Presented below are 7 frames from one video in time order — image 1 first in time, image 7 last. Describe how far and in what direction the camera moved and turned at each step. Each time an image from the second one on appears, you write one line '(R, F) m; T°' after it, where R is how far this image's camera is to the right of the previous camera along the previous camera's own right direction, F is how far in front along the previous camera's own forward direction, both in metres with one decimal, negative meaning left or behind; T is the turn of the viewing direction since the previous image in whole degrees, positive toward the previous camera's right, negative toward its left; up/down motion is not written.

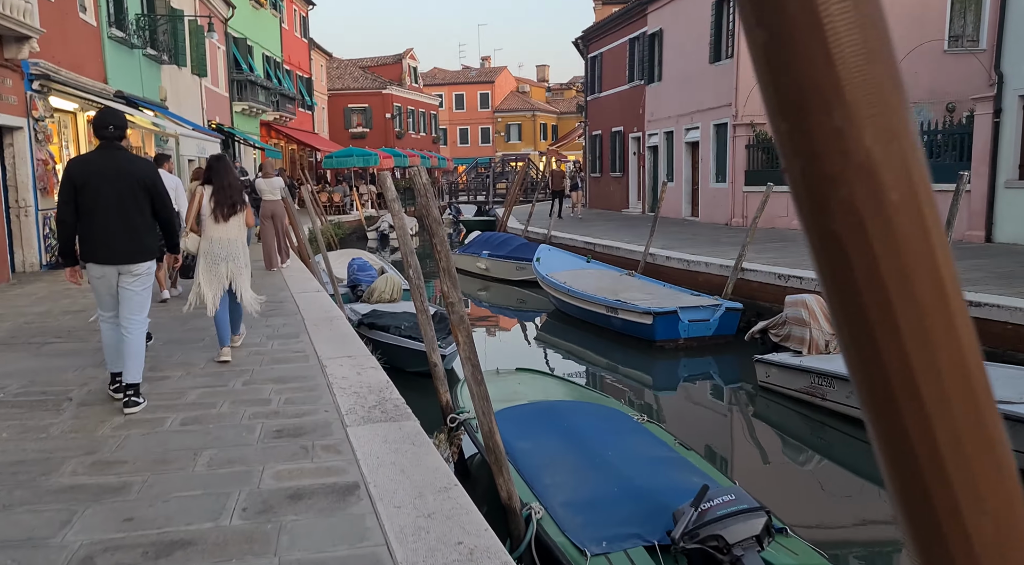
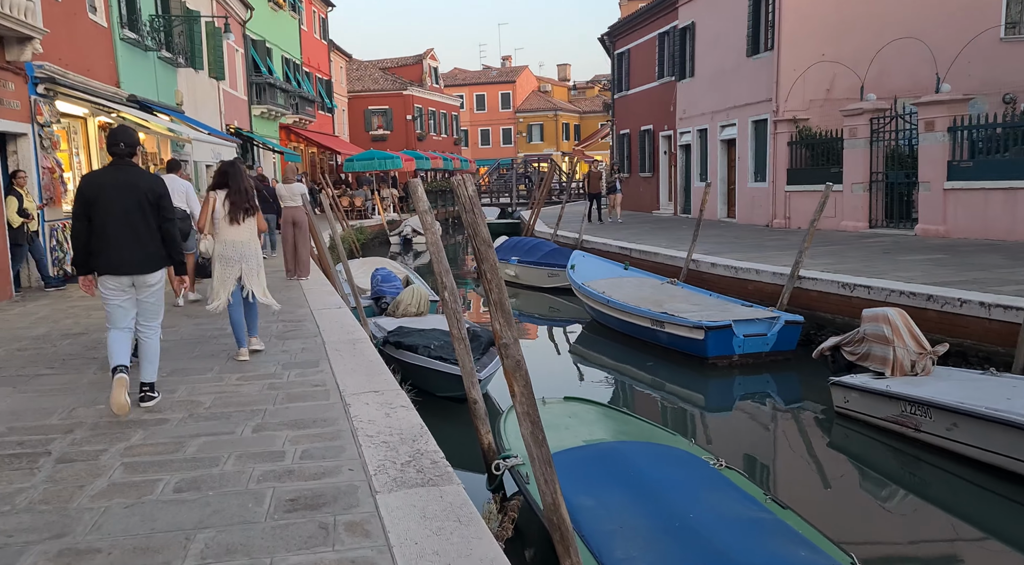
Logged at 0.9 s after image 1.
(-0.2, +0.8) m; -2°
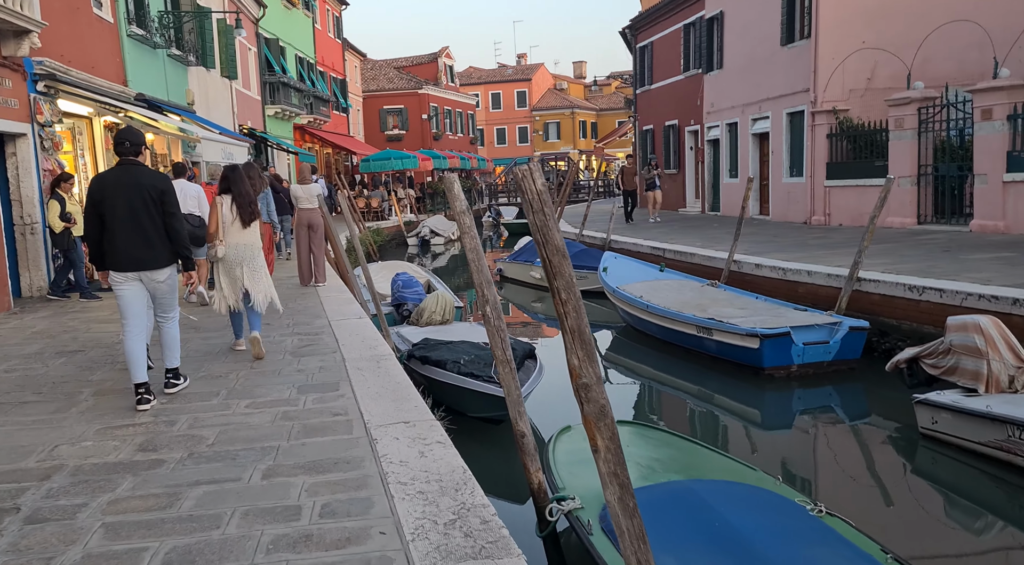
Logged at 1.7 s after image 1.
(-0.2, +0.8) m; -1°
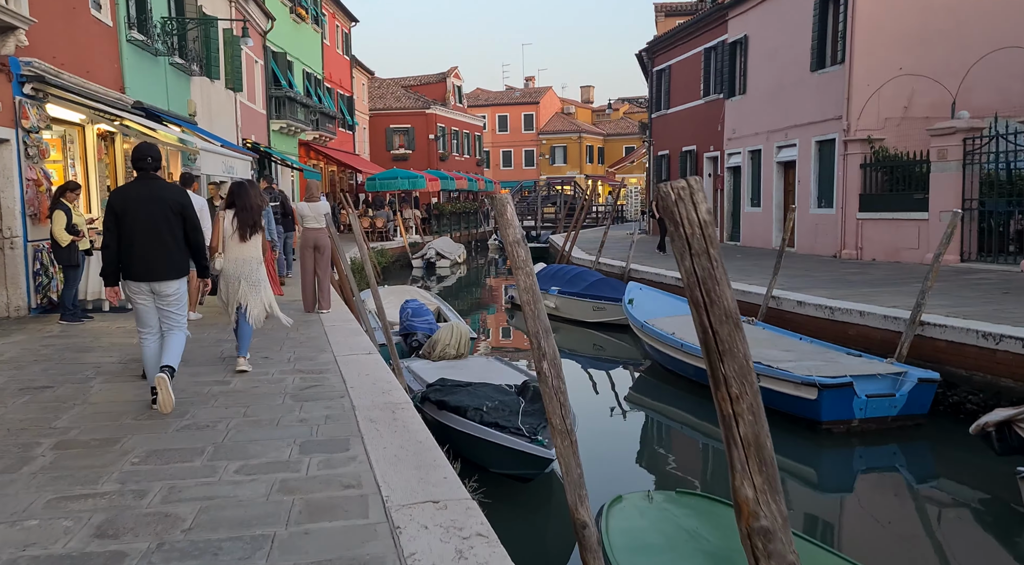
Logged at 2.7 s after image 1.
(-0.3, +0.9) m; 0°
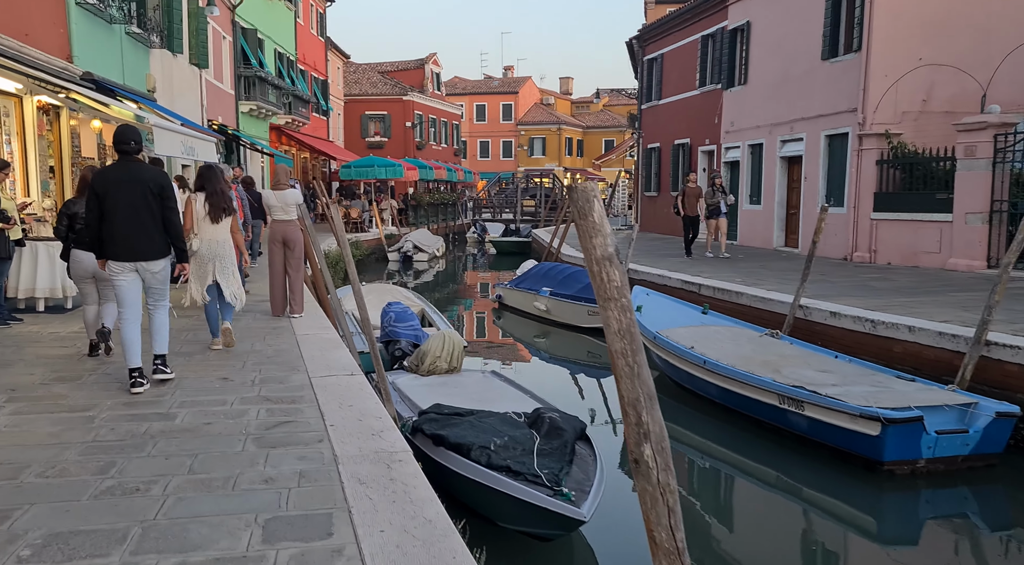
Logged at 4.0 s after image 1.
(-0.3, +1.2) m; +2°
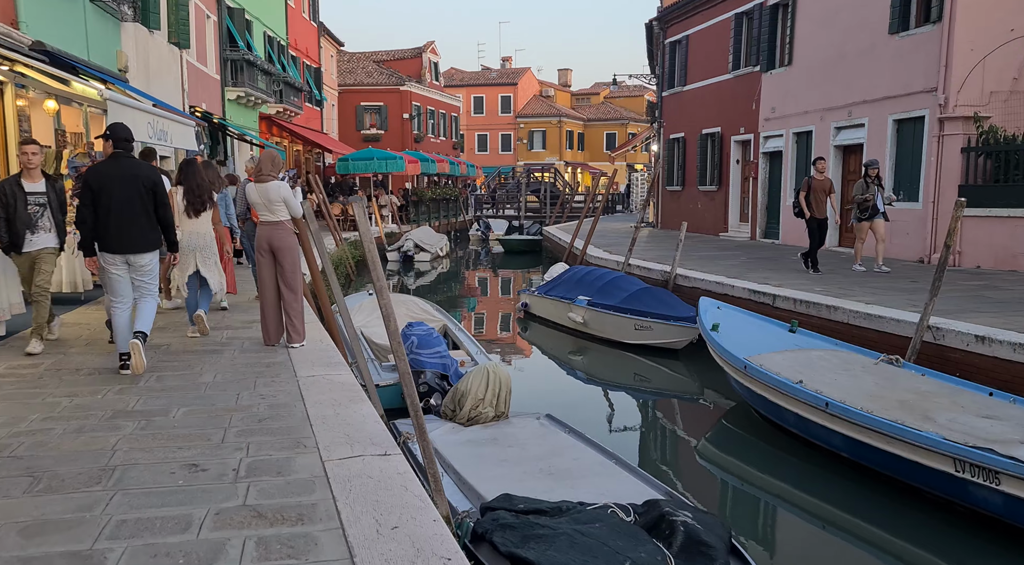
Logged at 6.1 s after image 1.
(-0.6, +2.0) m; +1°
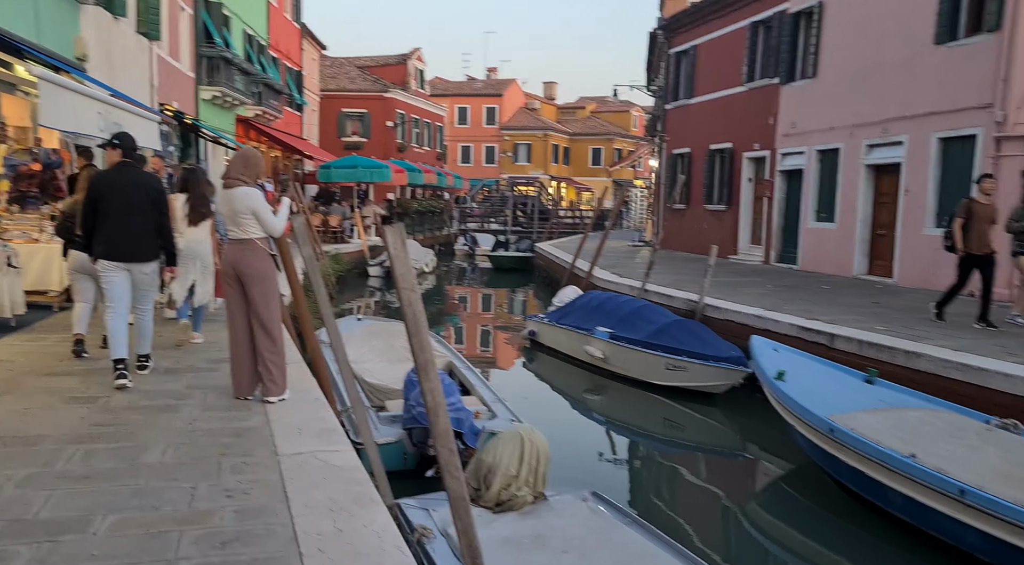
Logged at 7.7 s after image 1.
(-0.5, +1.5) m; +2°
